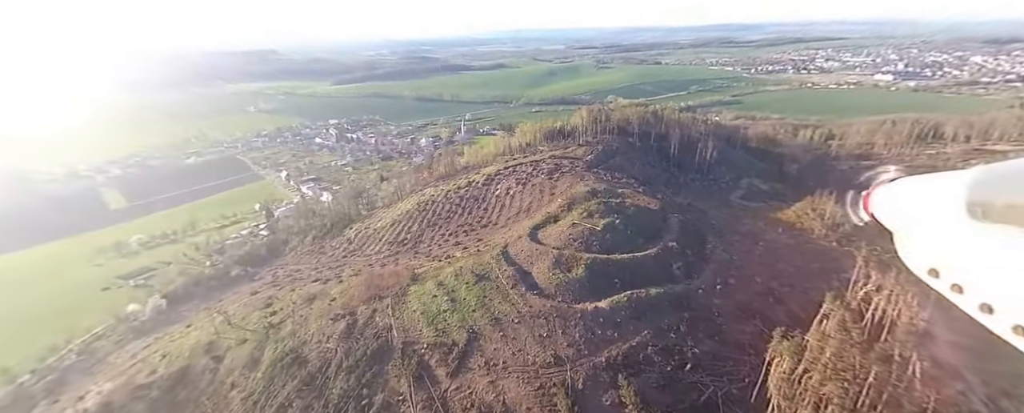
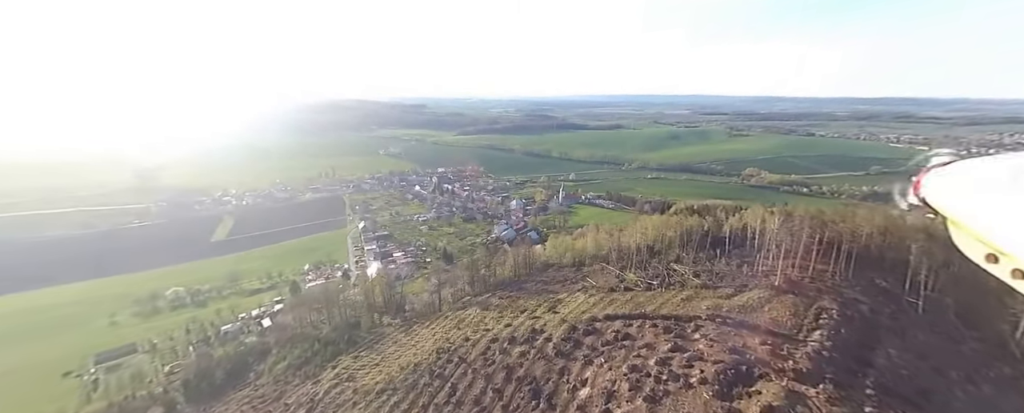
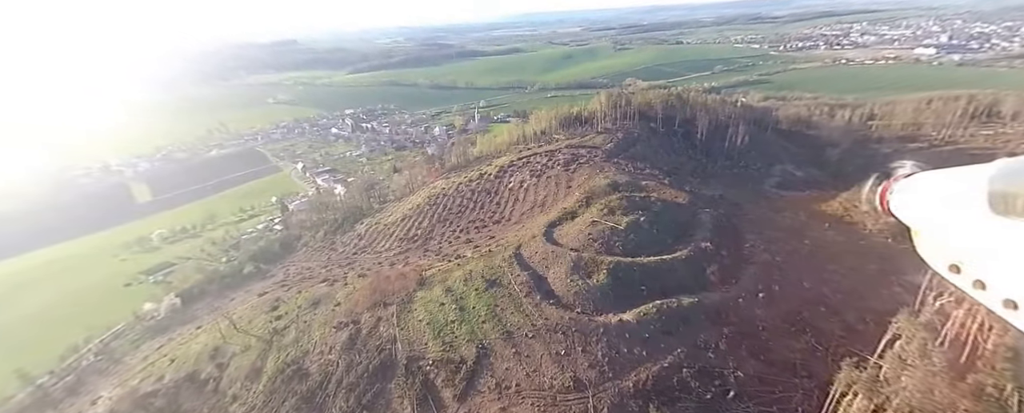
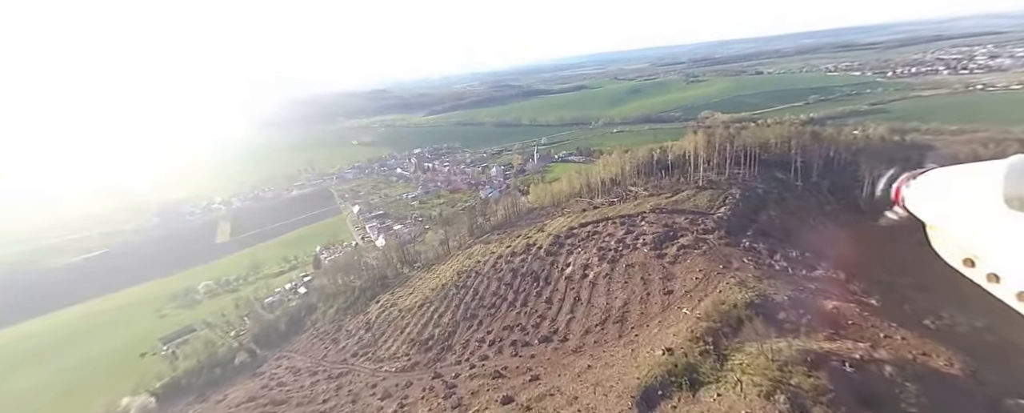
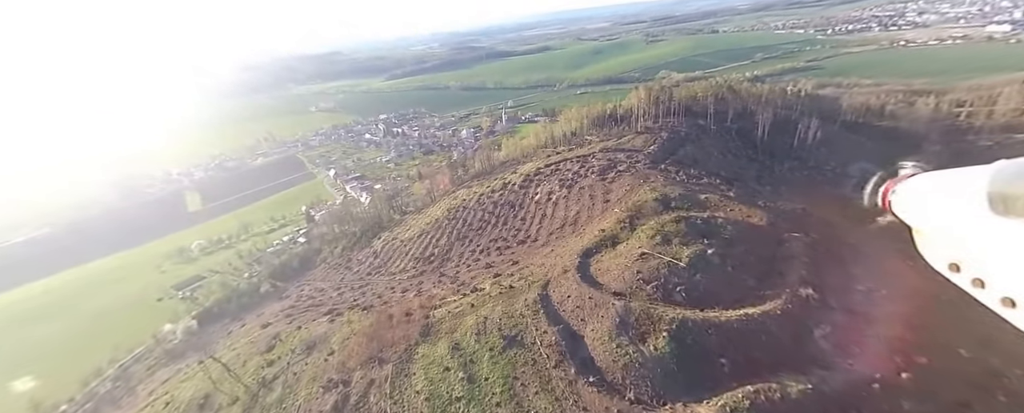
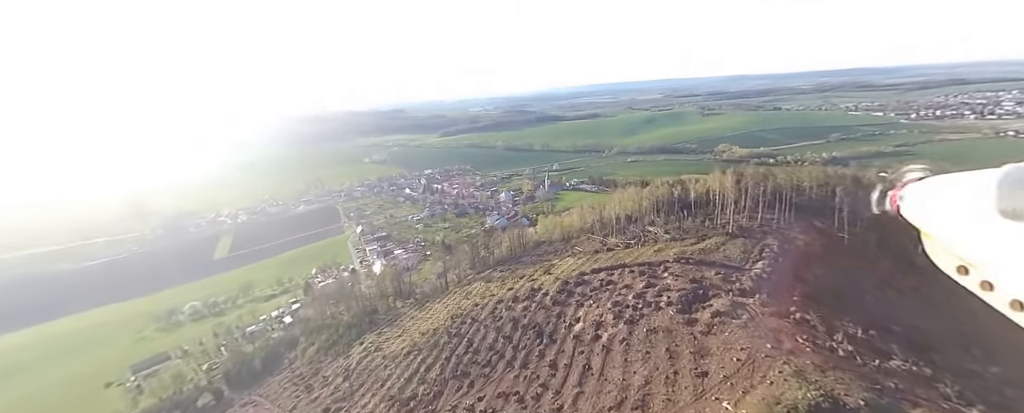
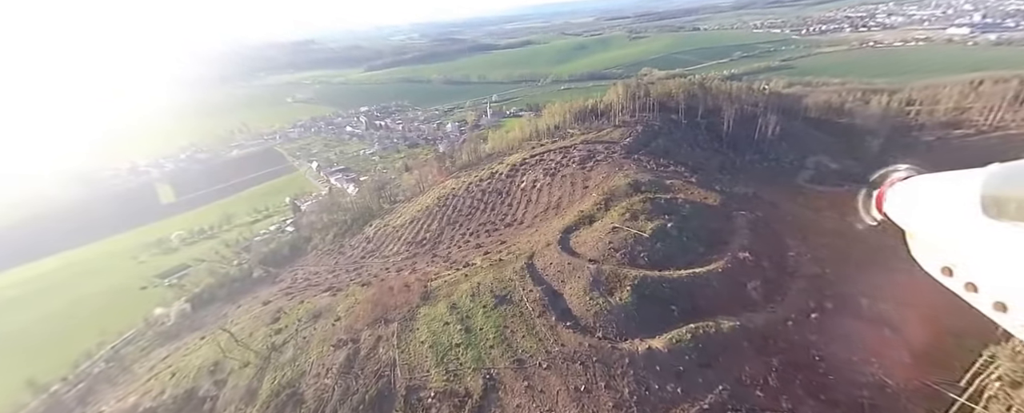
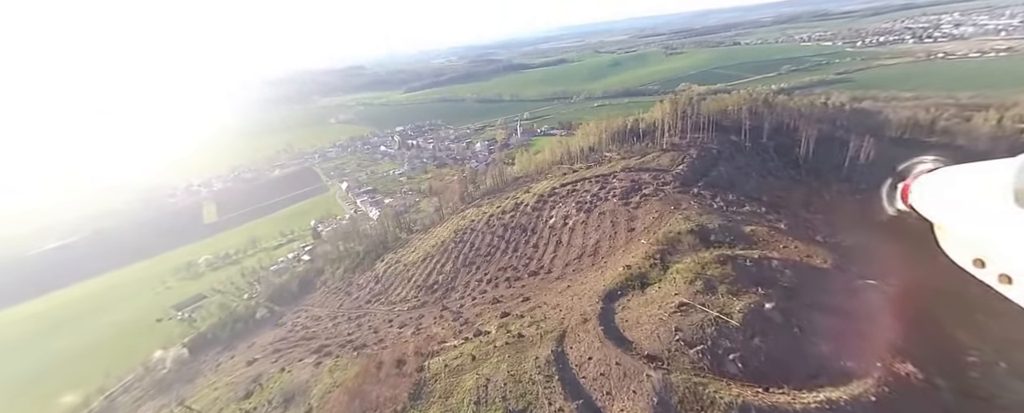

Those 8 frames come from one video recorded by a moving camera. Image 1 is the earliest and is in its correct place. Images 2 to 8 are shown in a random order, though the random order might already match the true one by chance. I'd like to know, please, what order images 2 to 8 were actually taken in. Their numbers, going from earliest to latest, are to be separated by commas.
3, 7, 5, 8, 4, 6, 2
